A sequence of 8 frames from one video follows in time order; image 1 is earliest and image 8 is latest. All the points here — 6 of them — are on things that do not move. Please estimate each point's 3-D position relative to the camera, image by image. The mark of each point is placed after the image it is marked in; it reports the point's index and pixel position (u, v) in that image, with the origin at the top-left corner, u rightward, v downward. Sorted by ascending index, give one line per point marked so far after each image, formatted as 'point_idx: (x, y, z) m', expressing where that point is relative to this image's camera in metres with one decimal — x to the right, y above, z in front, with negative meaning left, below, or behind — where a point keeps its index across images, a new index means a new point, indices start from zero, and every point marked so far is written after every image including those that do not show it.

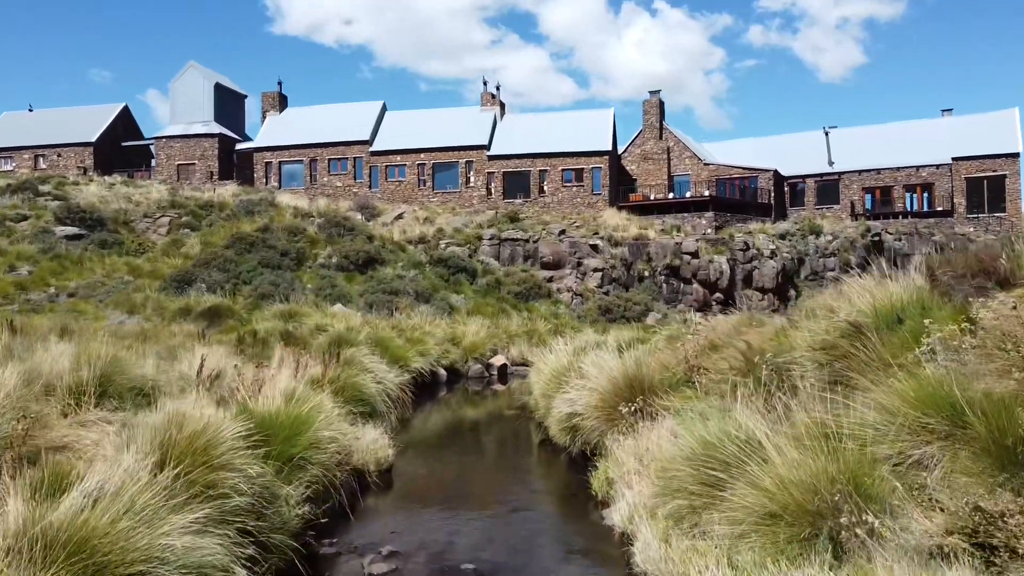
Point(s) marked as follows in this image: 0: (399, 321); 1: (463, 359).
0: (-2.5, -0.8, +18.5) m
1: (-1.1, -1.5, +17.6) m
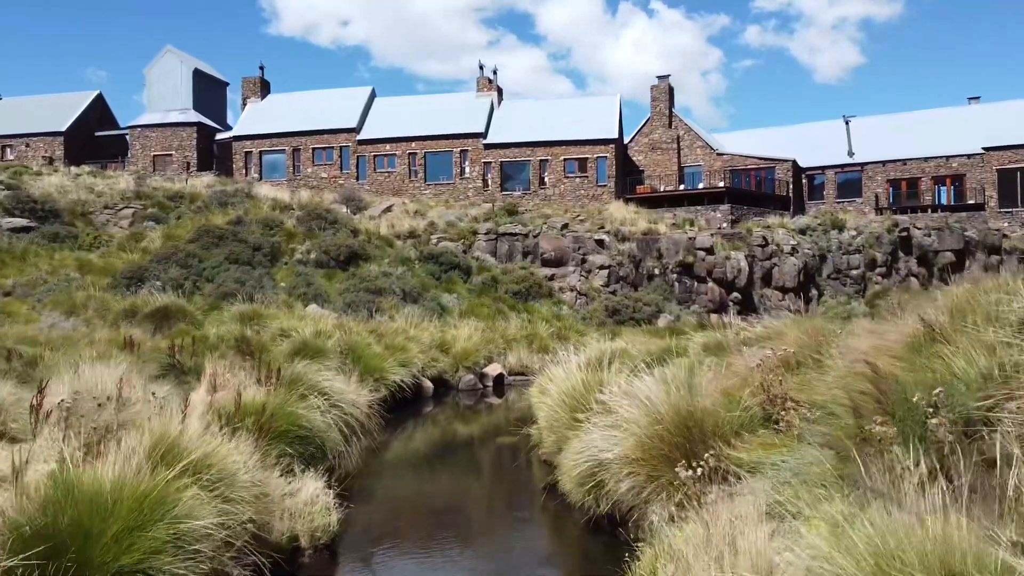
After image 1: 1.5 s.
0: (-2.6, -0.7, +16.1) m
1: (-1.1, -1.5, +15.2) m
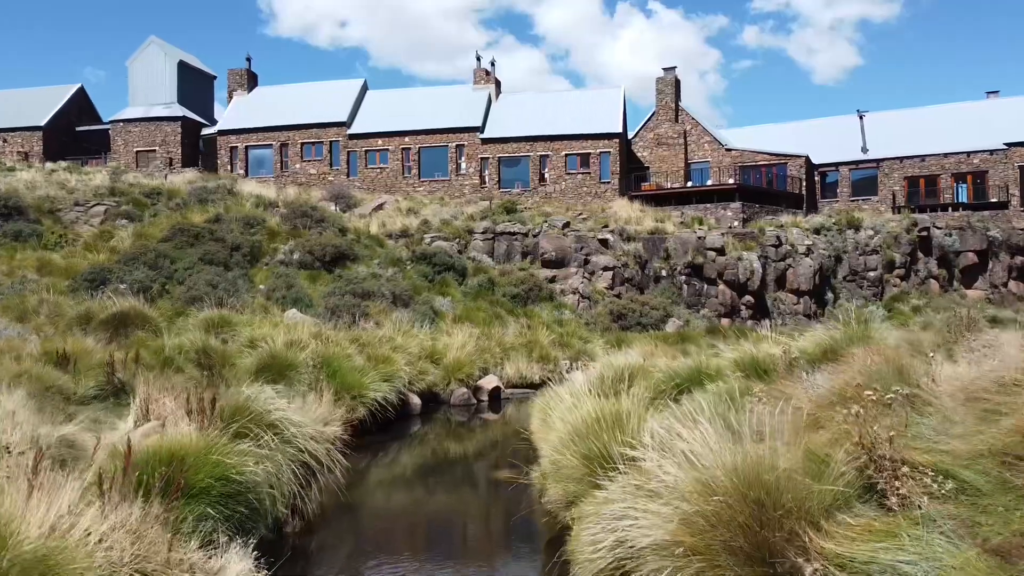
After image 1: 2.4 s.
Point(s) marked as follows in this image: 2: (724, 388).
0: (-2.6, -0.8, +14.6) m
1: (-1.2, -1.6, +13.7) m
2: (+1.6, -0.8, +6.1) m
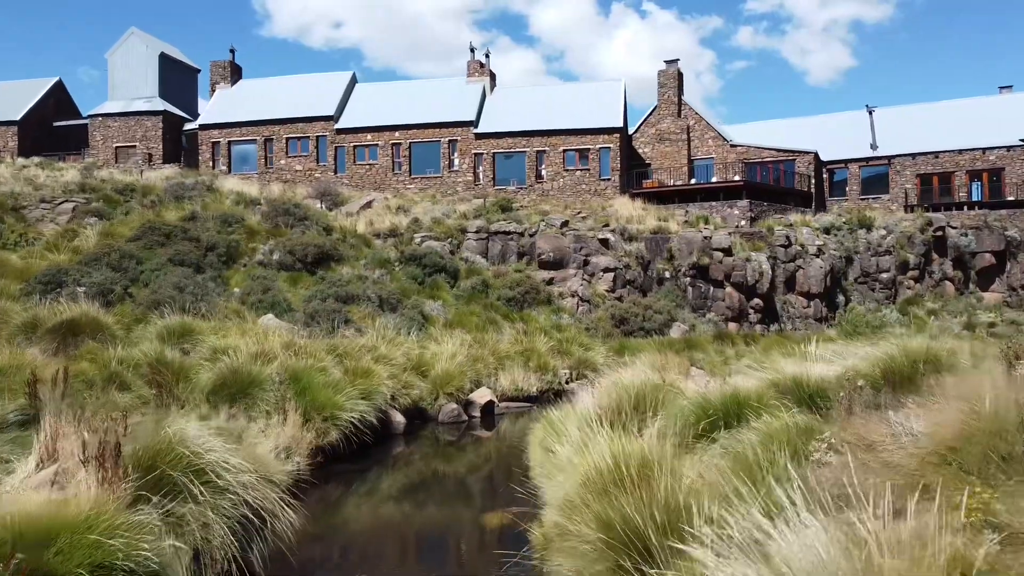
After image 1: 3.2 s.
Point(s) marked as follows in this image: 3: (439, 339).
0: (-2.7, -0.9, +13.3) m
1: (-1.2, -1.6, +12.4) m
2: (+1.6, -0.8, +4.8) m
3: (-1.4, -1.0, +15.8) m
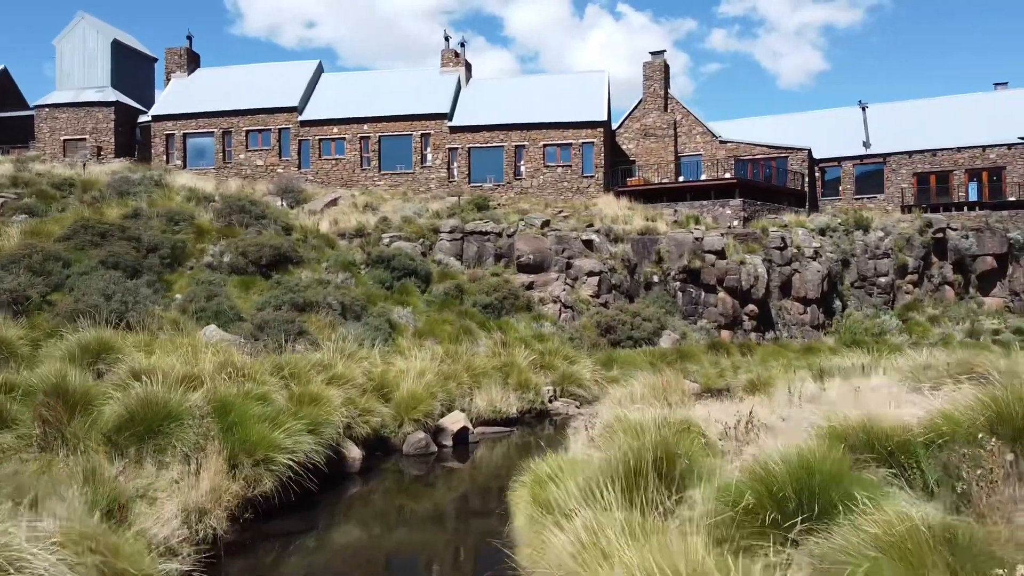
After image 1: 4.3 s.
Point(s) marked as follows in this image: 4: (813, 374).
0: (-3.0, -1.0, +11.5) m
1: (-1.5, -1.7, +10.6) m
2: (+1.5, -0.9, +3.1) m
3: (-1.8, -1.1, +14.0) m
4: (+5.4, -1.6, +14.6) m
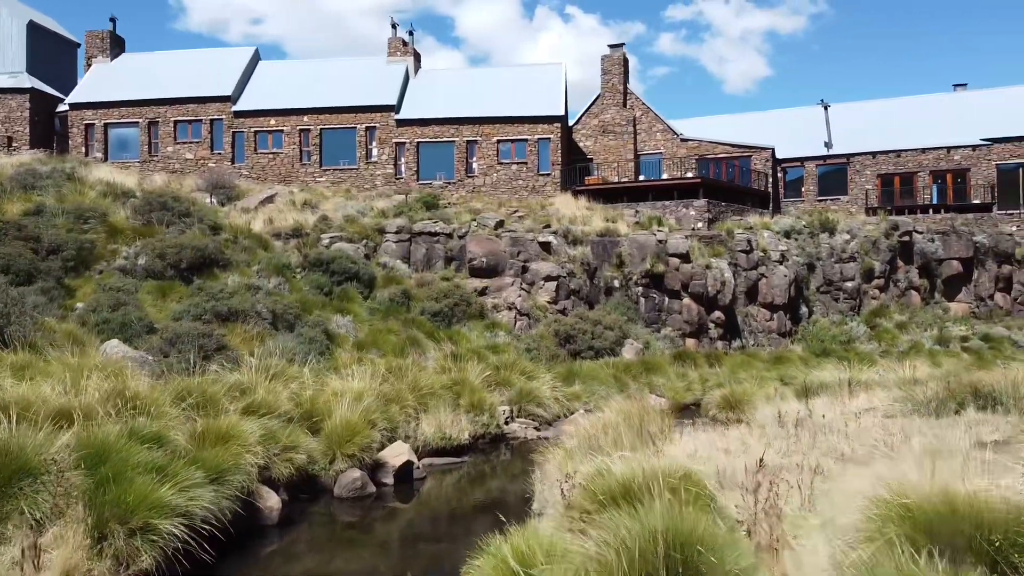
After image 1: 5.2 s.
0: (-3.6, -1.1, +9.8) m
1: (-2.1, -1.9, +9.0) m
2: (+1.4, -1.1, +1.7) m
3: (-2.6, -1.3, +12.4) m
4: (+4.6, -1.7, +13.3) m
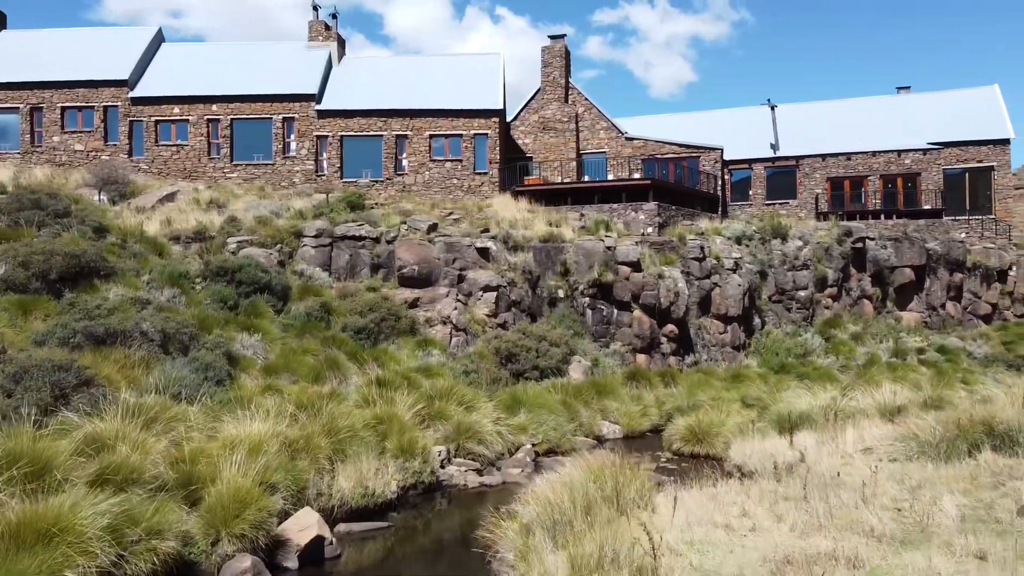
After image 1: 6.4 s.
0: (-4.2, -1.3, +7.5) m
1: (-2.6, -2.1, +6.8) m
2: (+1.5, -1.3, -0.2) m
3: (-3.3, -1.5, +10.2) m
4: (+3.7, -2.0, +11.7) m
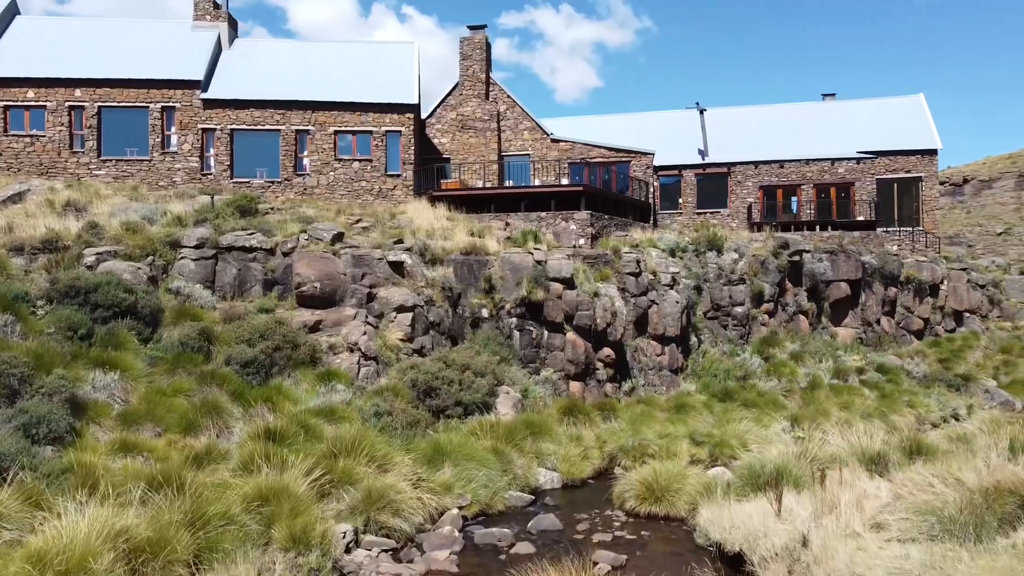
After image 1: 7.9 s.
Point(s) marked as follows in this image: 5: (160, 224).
0: (-4.6, -1.7, +4.8) m
1: (-2.9, -2.5, +4.4) m
2: (+1.9, -1.7, -2.1) m
3: (-4.0, -1.9, +7.6) m
4: (+2.8, -2.4, +9.9) m
5: (-7.0, +1.3, +16.2) m
